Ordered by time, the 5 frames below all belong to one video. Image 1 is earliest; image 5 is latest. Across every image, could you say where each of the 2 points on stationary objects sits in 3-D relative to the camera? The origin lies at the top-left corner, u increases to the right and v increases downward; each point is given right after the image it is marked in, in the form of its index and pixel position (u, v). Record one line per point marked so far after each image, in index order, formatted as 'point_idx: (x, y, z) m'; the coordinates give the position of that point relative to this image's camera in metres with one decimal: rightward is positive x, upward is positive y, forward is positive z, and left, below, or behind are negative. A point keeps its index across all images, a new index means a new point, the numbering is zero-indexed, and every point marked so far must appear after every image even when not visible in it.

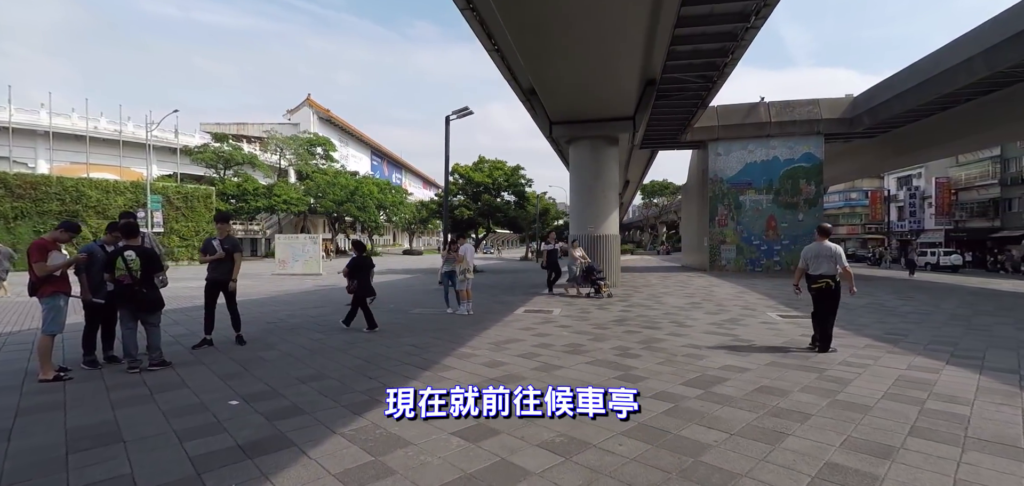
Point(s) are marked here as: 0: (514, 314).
0: (0.0, -1.5, +9.8) m
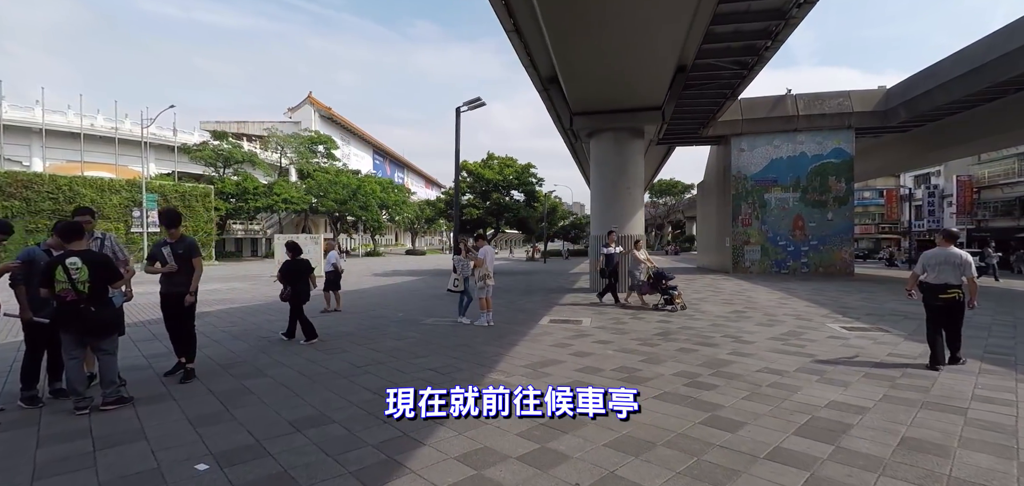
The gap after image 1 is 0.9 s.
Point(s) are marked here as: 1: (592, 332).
0: (+0.5, -1.6, +8.7) m
1: (+1.4, -1.6, +8.0) m
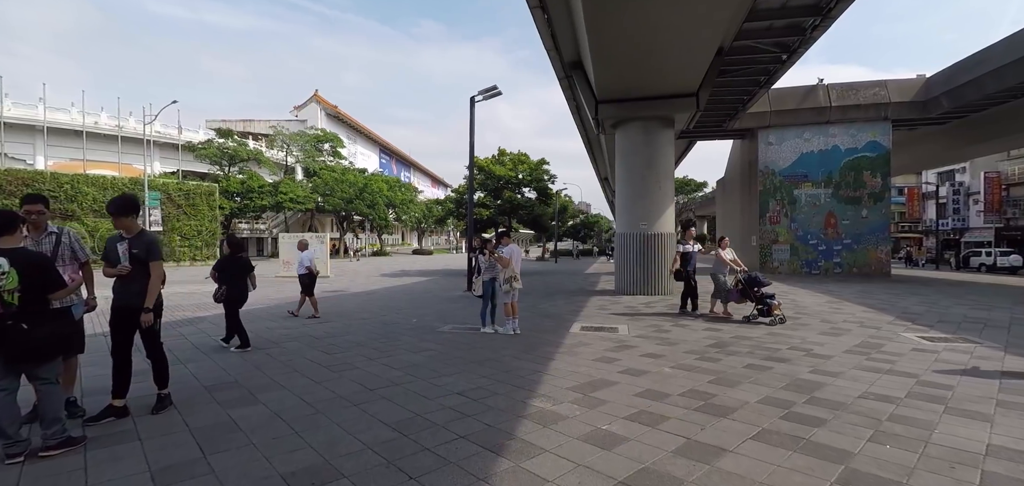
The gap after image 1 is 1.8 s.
0: (+1.0, -1.5, +7.7) m
1: (+1.9, -1.5, +7.0) m
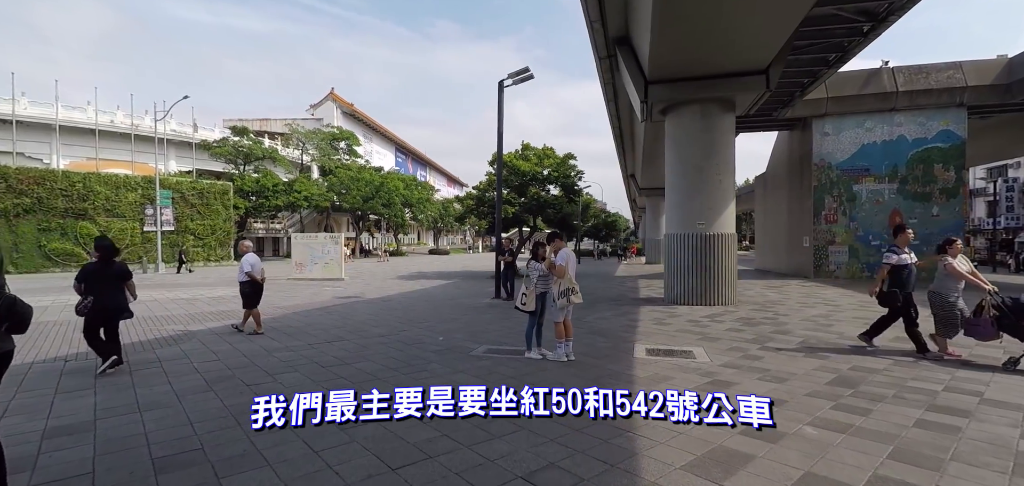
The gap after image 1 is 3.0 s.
0: (+1.7, -1.6, +6.2) m
1: (+2.5, -1.6, +5.4) m
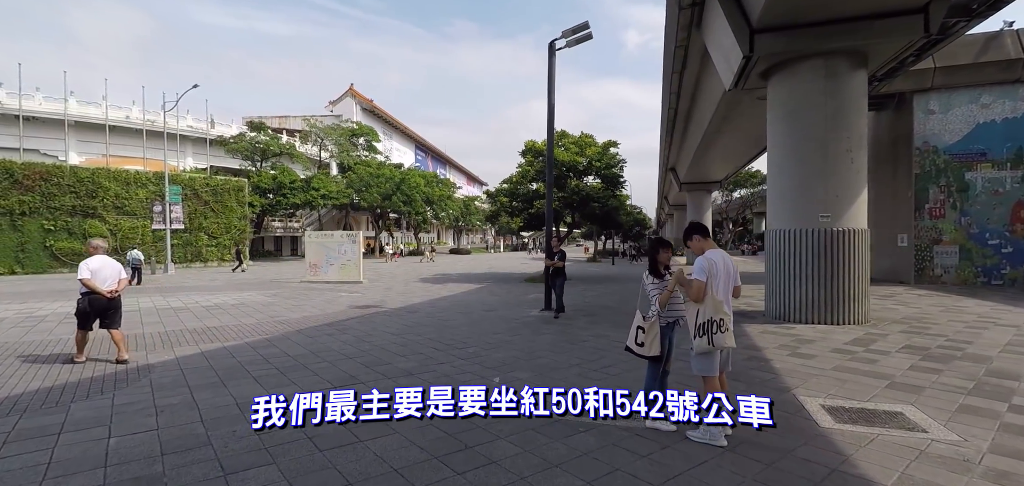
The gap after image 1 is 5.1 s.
0: (+2.6, -1.6, +3.7) m
1: (+3.4, -1.6, +2.9) m
